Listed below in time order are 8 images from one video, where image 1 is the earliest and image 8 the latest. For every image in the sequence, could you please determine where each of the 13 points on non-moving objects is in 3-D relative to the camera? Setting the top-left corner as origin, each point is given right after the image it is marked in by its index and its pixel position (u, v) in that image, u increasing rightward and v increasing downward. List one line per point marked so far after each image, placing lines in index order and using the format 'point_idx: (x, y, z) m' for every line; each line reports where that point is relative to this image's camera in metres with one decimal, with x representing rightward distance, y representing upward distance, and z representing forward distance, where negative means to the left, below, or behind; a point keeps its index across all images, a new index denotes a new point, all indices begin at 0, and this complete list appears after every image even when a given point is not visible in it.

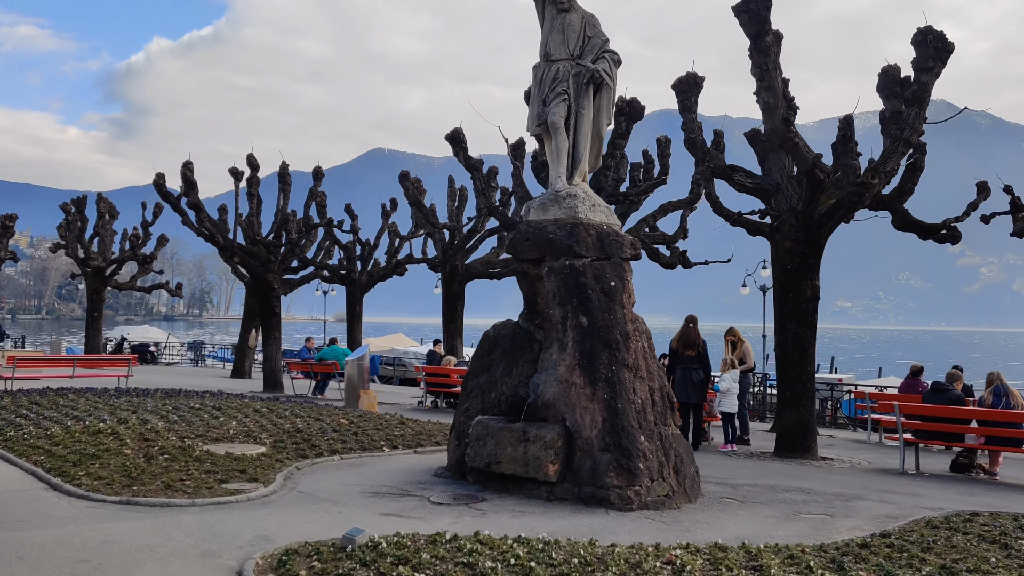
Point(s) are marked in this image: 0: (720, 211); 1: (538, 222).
0: (+4.0, +1.5, +18.2) m
1: (+0.3, +0.6, +9.2) m
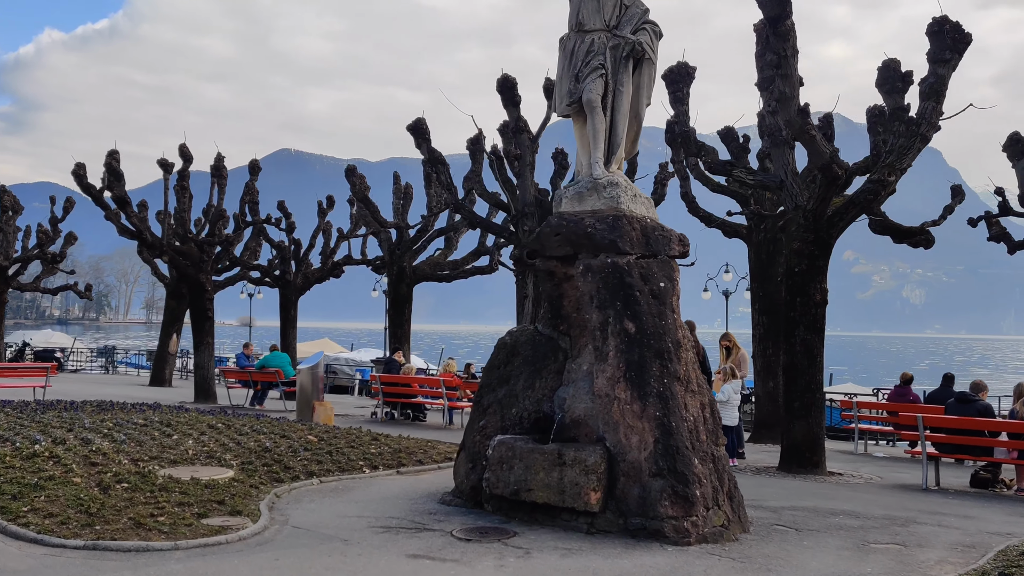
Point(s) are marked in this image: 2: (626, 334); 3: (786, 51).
0: (+3.4, +1.4, +17.4) m
1: (+0.5, +0.6, +8.1) m
2: (+0.9, -0.4, +7.6) m
3: (+3.3, +2.9, +11.3) m
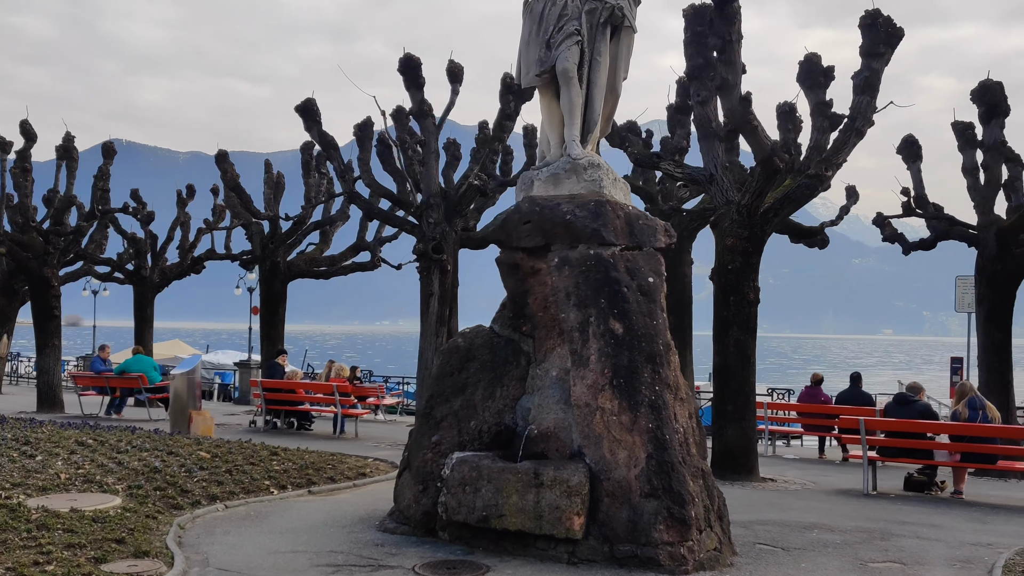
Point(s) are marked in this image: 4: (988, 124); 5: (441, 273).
0: (+1.6, +1.5, +16.8) m
1: (+0.3, +0.7, +7.1) m
2: (+0.7, -0.3, +6.7) m
3: (+2.5, +2.9, +10.7) m
4: (+7.1, +2.4, +14.1) m
5: (-1.1, +0.2, +14.7) m
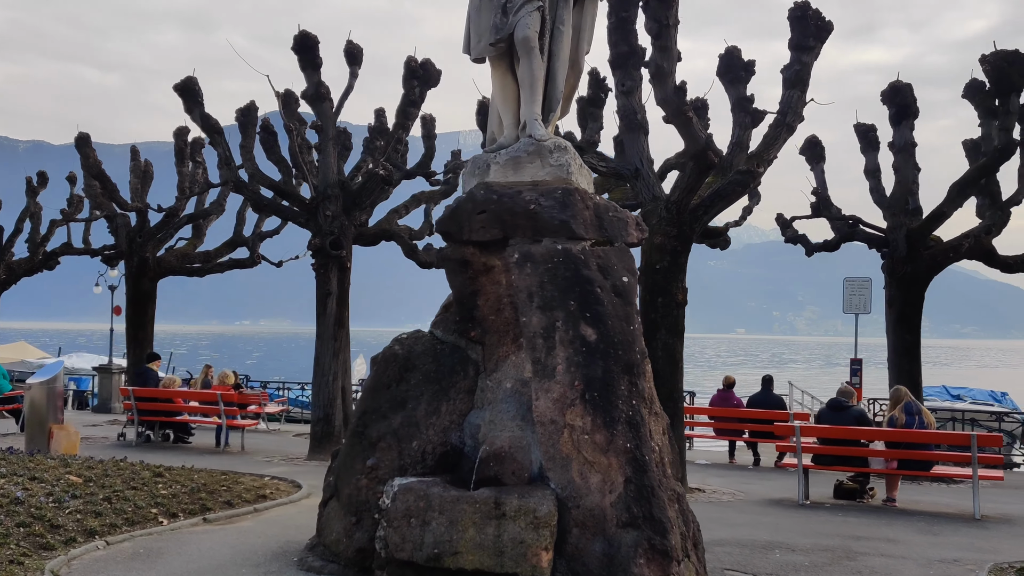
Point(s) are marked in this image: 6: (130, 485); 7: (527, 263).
0: (-0.1, +1.5, +16.0) m
1: (0.0, +0.7, +6.2) m
2: (+0.4, -0.3, +5.9) m
3: (+1.7, +2.9, +10.1) m
4: (+5.8, +2.4, +14.1) m
5: (-2.5, +0.2, +13.5) m
6: (-3.7, -1.9, +9.1) m
7: (+0.1, +0.2, +6.0) m
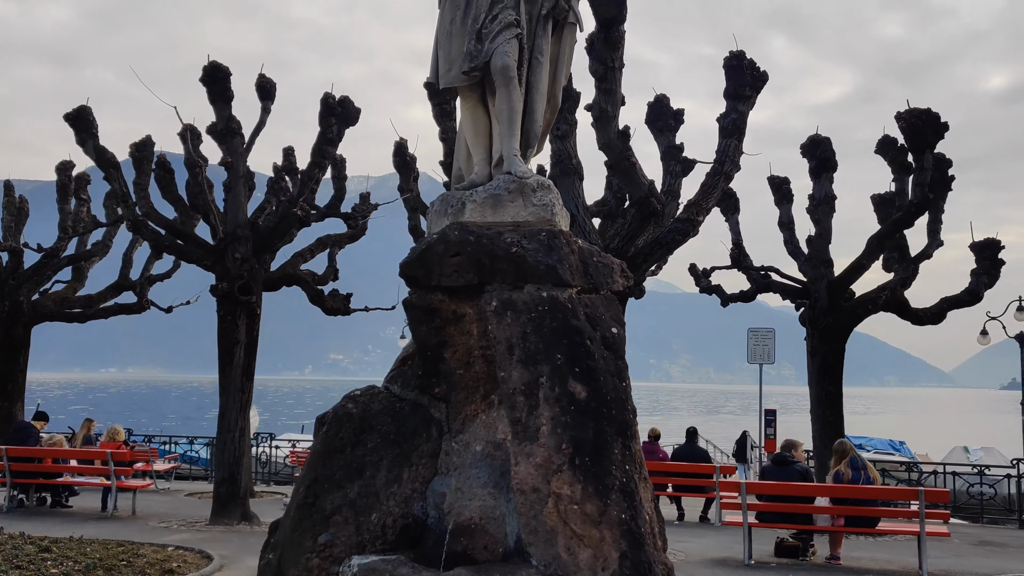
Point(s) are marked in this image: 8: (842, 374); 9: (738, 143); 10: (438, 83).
0: (-1.4, +0.7, +15.3) m
1: (-0.2, +0.4, +5.6) m
2: (+0.3, -0.6, +5.3) m
3: (+1.0, +2.3, +9.8) m
4: (+4.6, +1.6, +14.2) m
5: (-3.5, -0.4, +12.5) m
6: (-4.2, -2.3, +7.9) m
7: (0.0, -0.1, +5.4) m
8: (+4.9, -1.3, +14.1) m
9: (+2.7, +1.7, +11.1) m
10: (-0.5, +1.3, +6.0) m
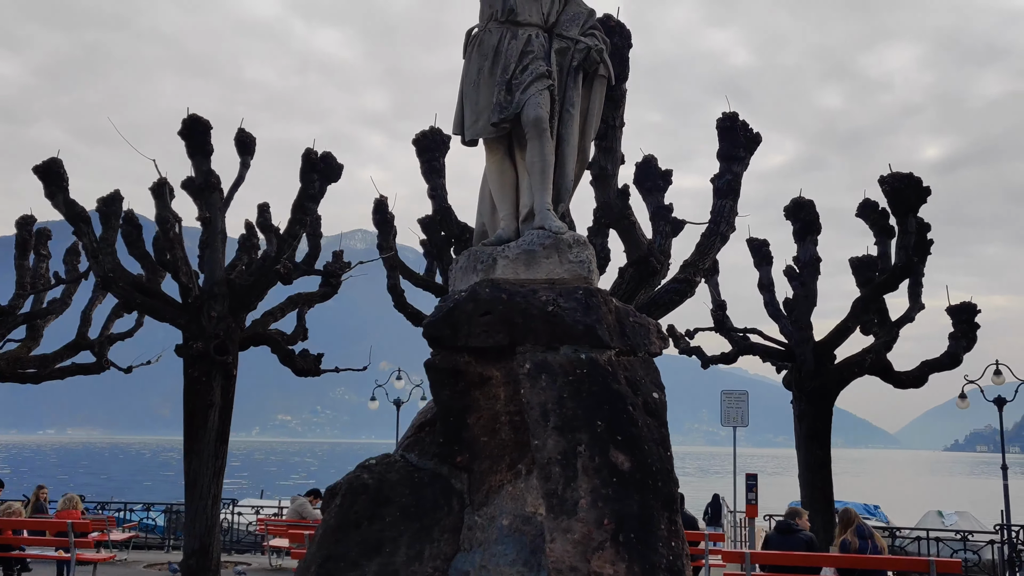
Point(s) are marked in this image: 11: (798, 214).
0: (-1.7, -0.3, +14.9) m
1: (0.0, 0.0, +5.3) m
2: (+0.5, -1.0, +5.0) m
3: (+1.0, +1.7, +9.7) m
4: (+4.4, +0.7, +14.2) m
5: (-3.7, -1.2, +12.0) m
6: (-4.1, -2.8, +7.2) m
7: (+0.2, -0.5, +5.1) m
8: (+4.7, -2.2, +13.9) m
9: (+2.6, +1.0, +11.0) m
10: (-0.3, +0.9, +5.7) m
11: (+4.3, +1.1, +14.2) m
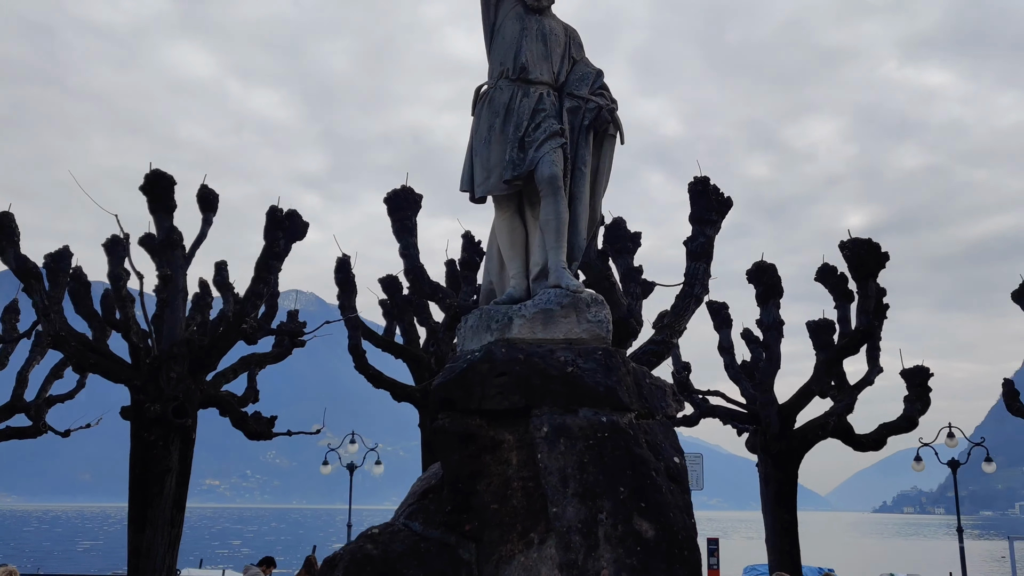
0: (-2.3, -1.2, +14.6) m
1: (+0.1, -0.3, +5.1) m
2: (+0.6, -1.3, +4.8) m
3: (+0.8, +1.1, +9.7) m
4: (+3.9, -0.3, +14.3) m
5: (-4.0, -1.9, +11.5) m
6: (-4.2, -3.2, +6.6) m
7: (+0.3, -0.8, +4.9) m
8: (+4.2, -3.2, +13.9) m
9: (+2.3, +0.3, +11.1) m
10: (-0.2, +0.6, +5.6) m
11: (+3.8, +0.2, +14.4) m
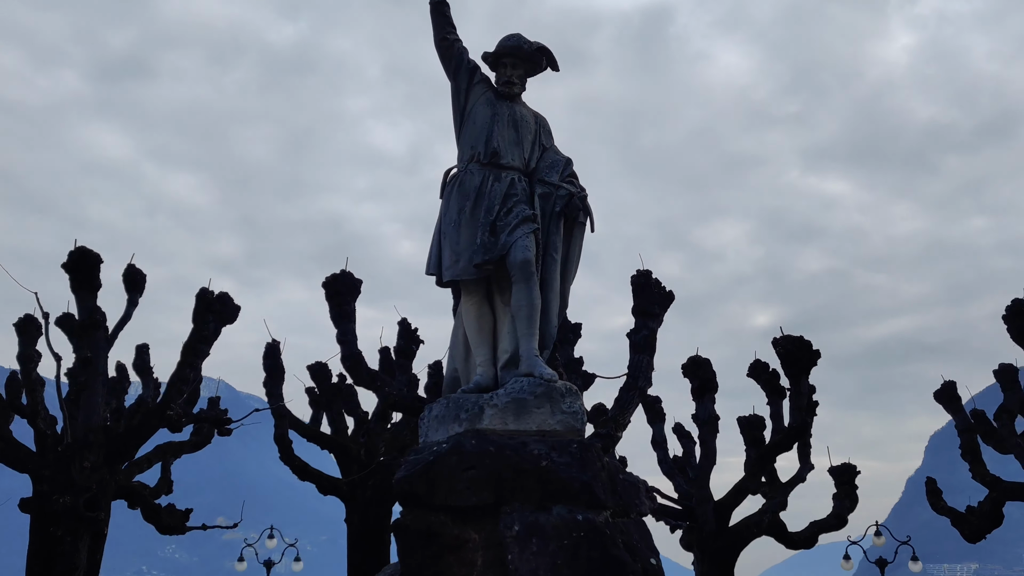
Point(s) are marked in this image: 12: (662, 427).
0: (-3.3, -2.5, +14.0) m
1: (-0.1, -0.8, +4.9) m
2: (+0.5, -1.7, +4.5) m
3: (+0.3, +0.2, +9.6) m
4: (+2.9, -1.7, +14.3) m
5: (-4.8, -2.8, +10.7) m
6: (-4.5, -3.7, +5.7) m
7: (+0.1, -1.2, +4.7) m
8: (+3.2, -4.5, +13.6) m
9: (+1.6, -0.8, +11.0) m
10: (-0.4, +0.1, +5.4) m
11: (+2.8, -1.3, +14.4) m
12: (+2.6, -2.4, +16.5) m
